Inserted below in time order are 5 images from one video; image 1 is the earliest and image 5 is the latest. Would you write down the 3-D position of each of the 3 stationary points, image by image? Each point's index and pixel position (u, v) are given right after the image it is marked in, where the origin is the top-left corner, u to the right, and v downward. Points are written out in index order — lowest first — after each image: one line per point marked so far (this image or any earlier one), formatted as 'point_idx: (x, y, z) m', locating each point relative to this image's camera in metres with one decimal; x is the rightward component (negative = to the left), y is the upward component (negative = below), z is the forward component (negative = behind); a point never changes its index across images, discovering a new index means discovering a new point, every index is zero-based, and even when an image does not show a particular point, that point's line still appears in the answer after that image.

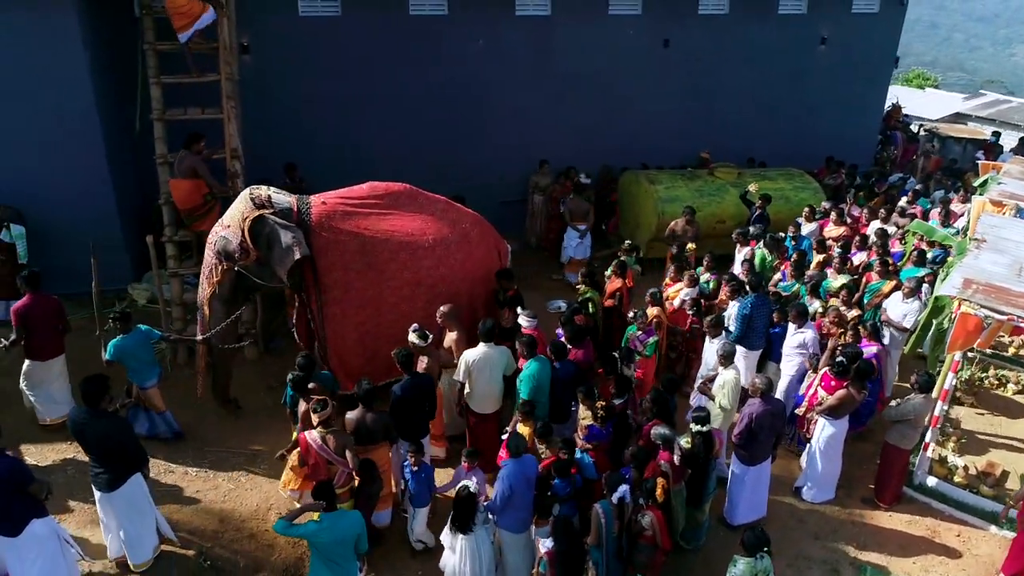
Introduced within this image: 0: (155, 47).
0: (-7.4, +5.1, +13.4) m
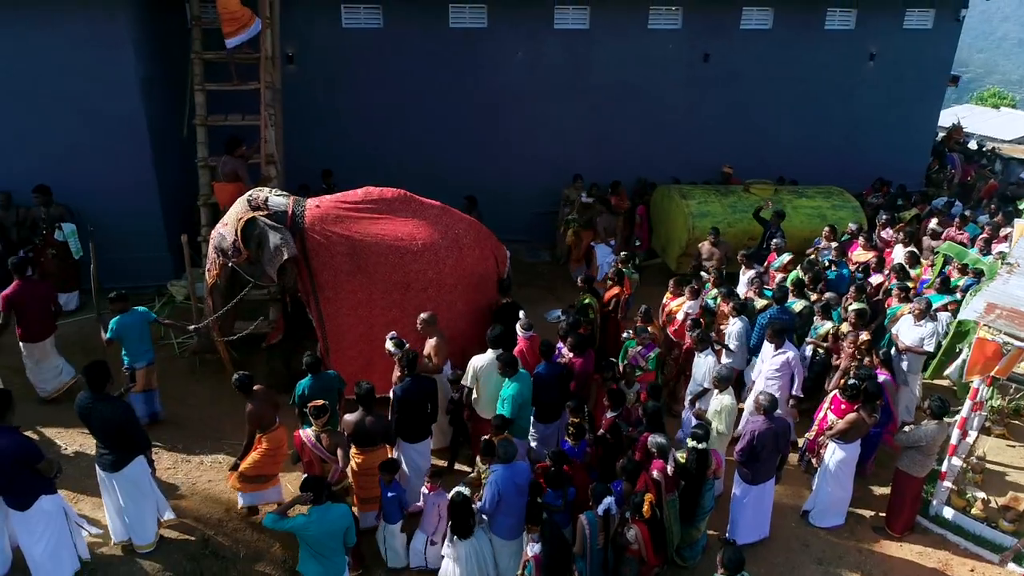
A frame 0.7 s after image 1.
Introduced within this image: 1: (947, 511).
0: (-6.8, +5.1, +14.2) m
1: (+6.9, -3.5, +10.1) m
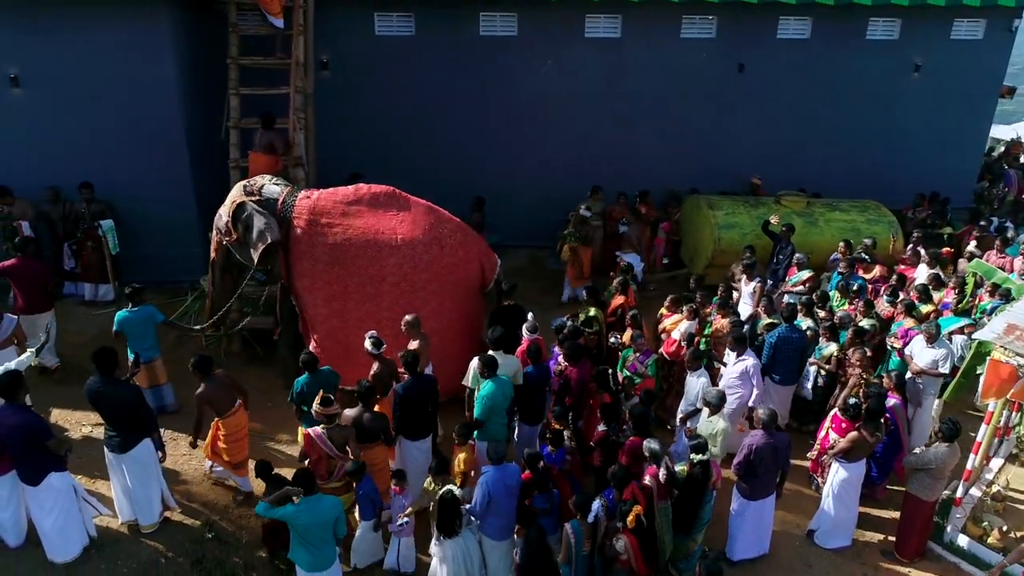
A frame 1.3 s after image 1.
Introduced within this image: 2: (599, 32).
0: (-6.3, +5.2, +14.7) m
1: (+6.8, -3.8, +9.8) m
2: (+2.6, +7.6, +19.2) m
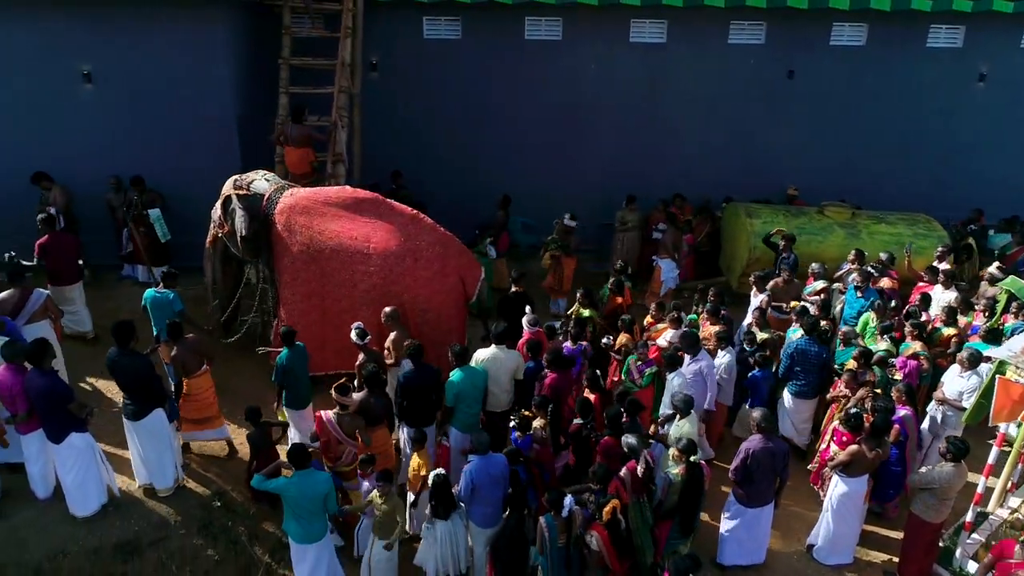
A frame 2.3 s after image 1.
0: (-5.6, +5.5, +15.5) m
1: (+6.7, -4.1, +9.4) m
2: (+3.8, +7.5, +19.2) m
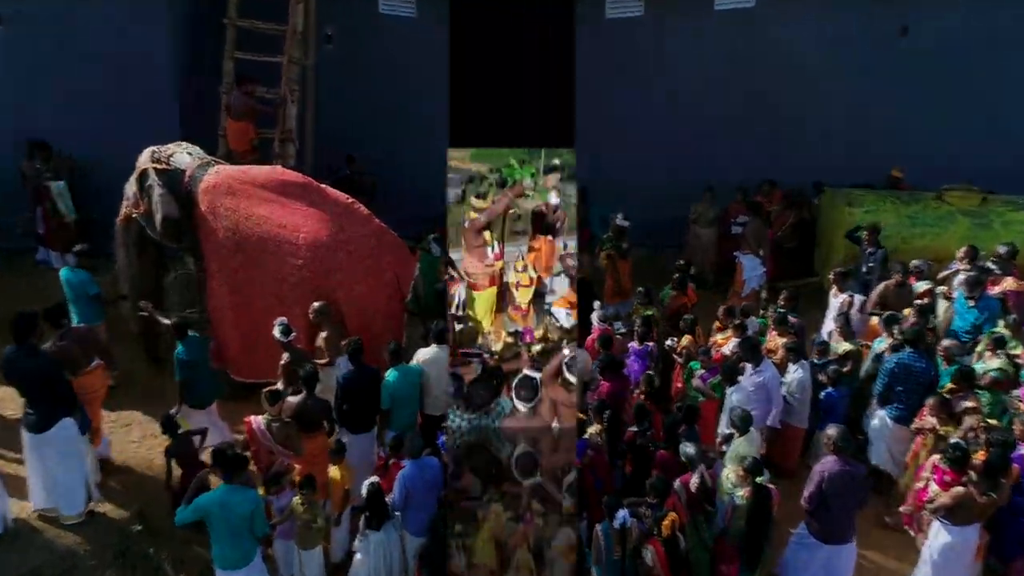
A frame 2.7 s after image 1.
0: (-6.2, +5.7, +13.9) m
1: (+6.4, -3.9, +8.6) m
2: (+3.0, +7.8, +18.0) m
